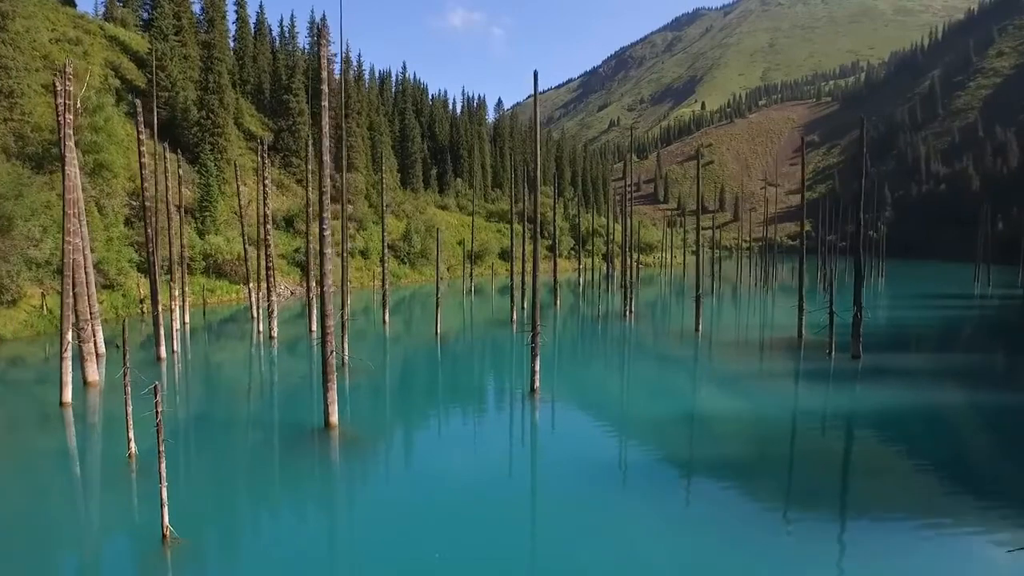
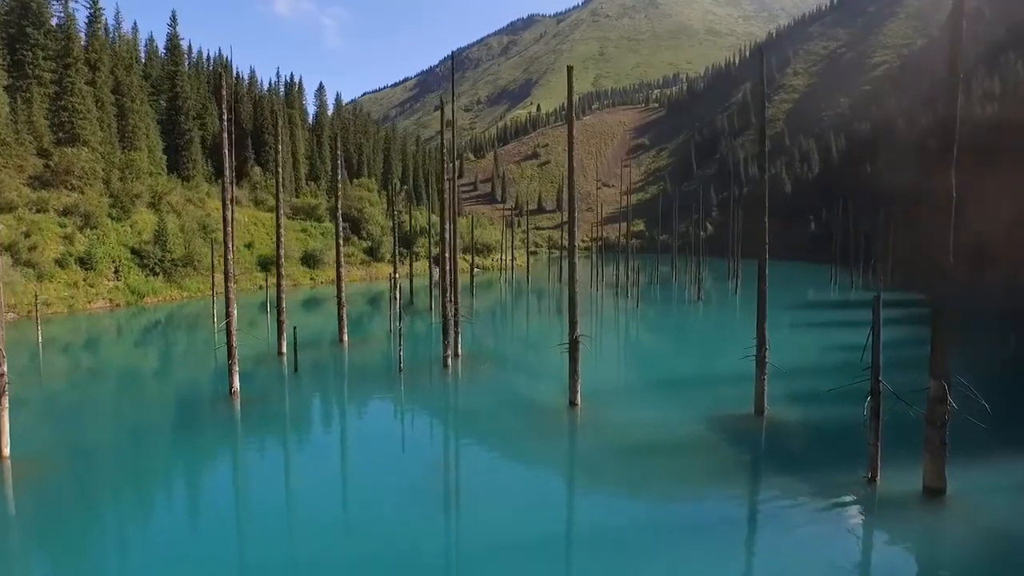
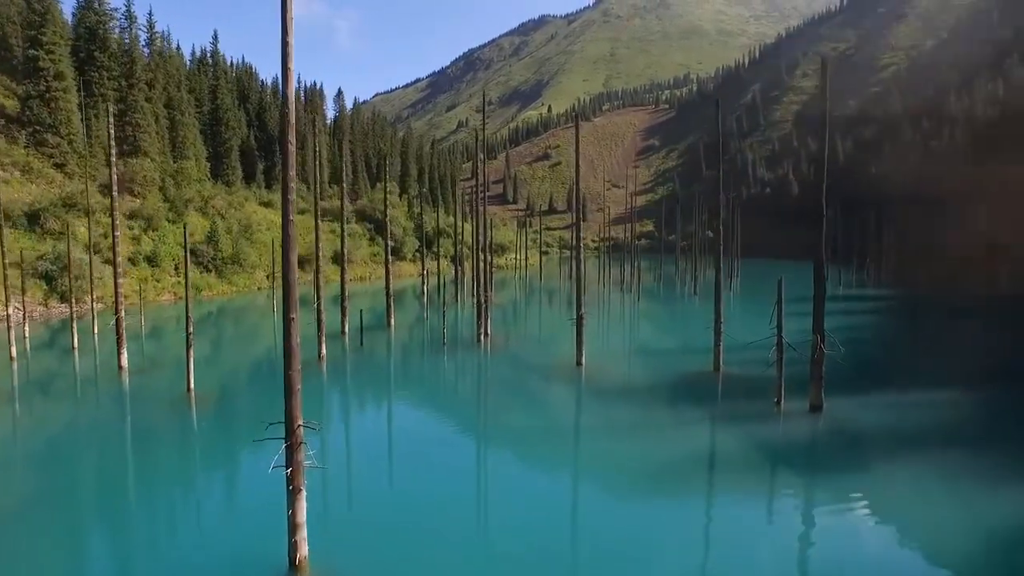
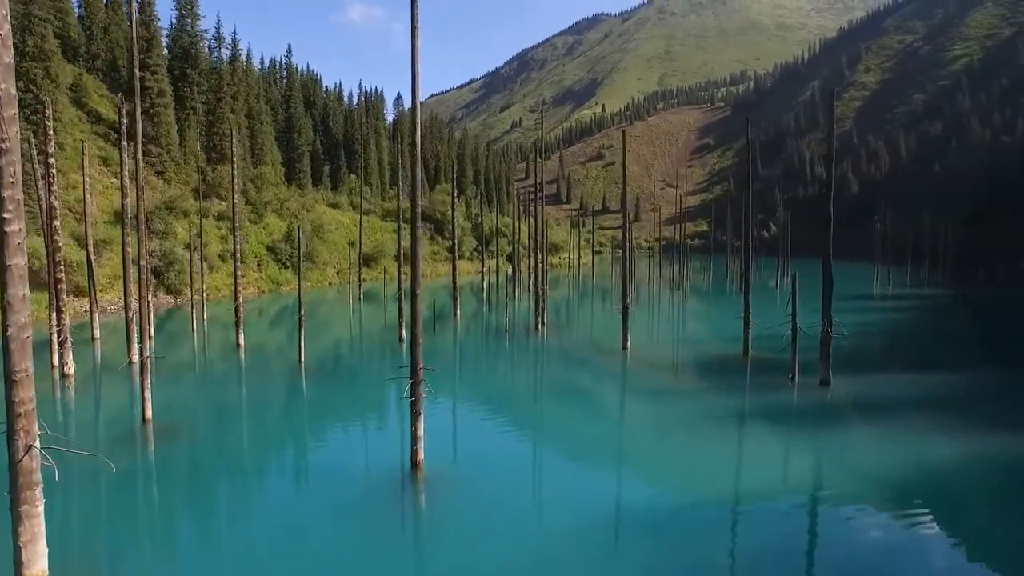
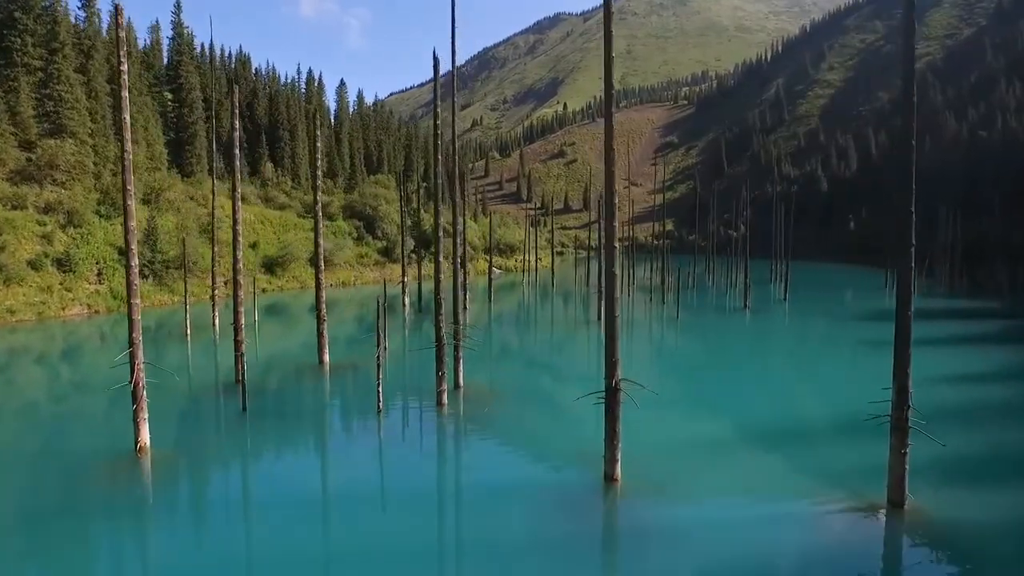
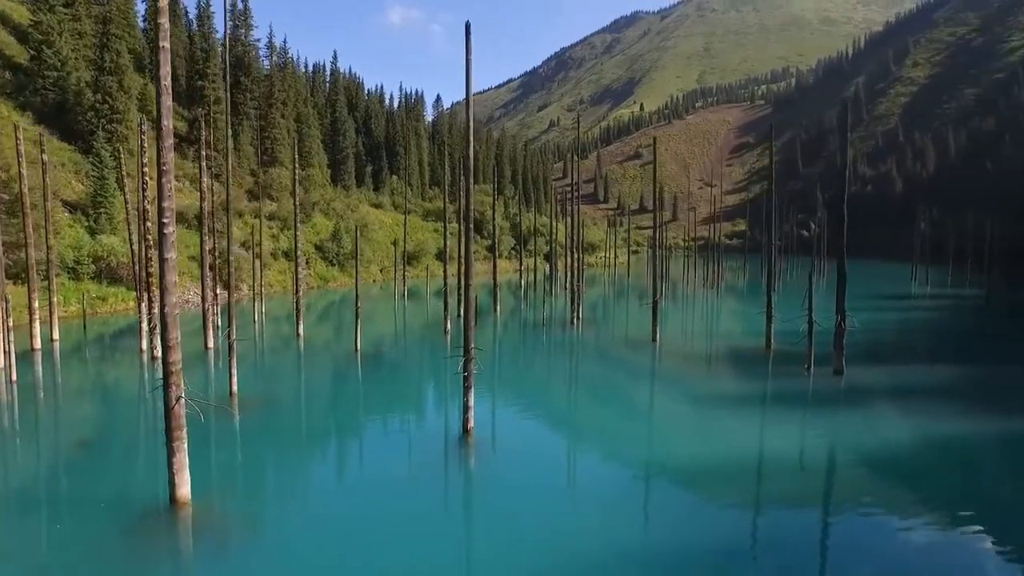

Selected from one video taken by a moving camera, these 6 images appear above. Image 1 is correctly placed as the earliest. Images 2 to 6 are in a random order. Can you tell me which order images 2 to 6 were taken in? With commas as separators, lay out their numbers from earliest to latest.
6, 4, 3, 2, 5
